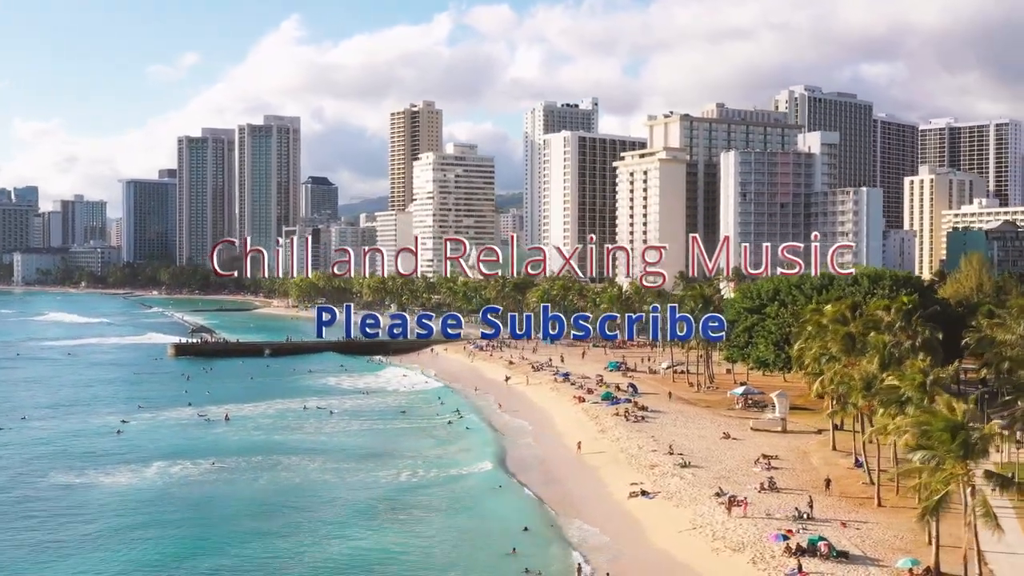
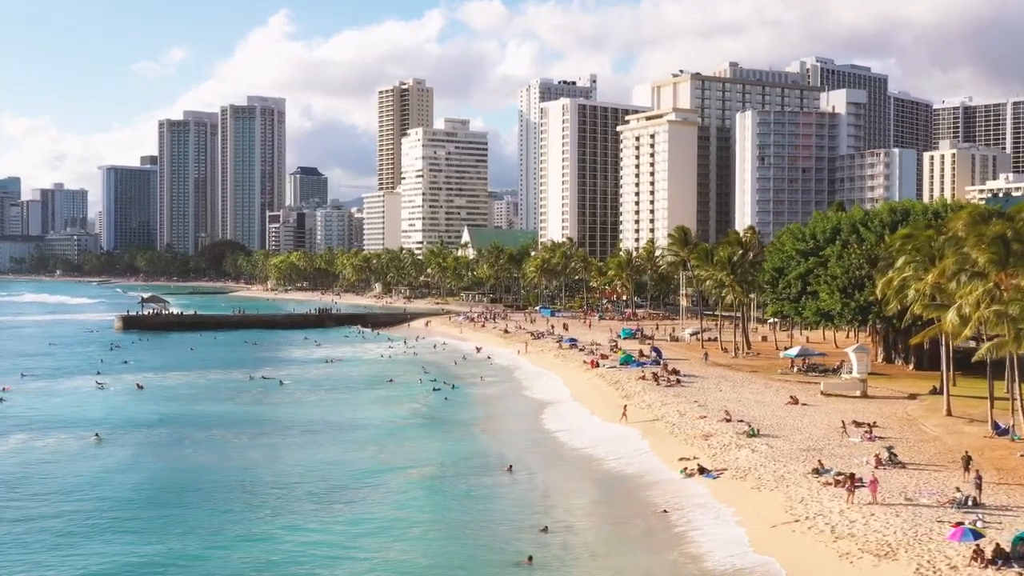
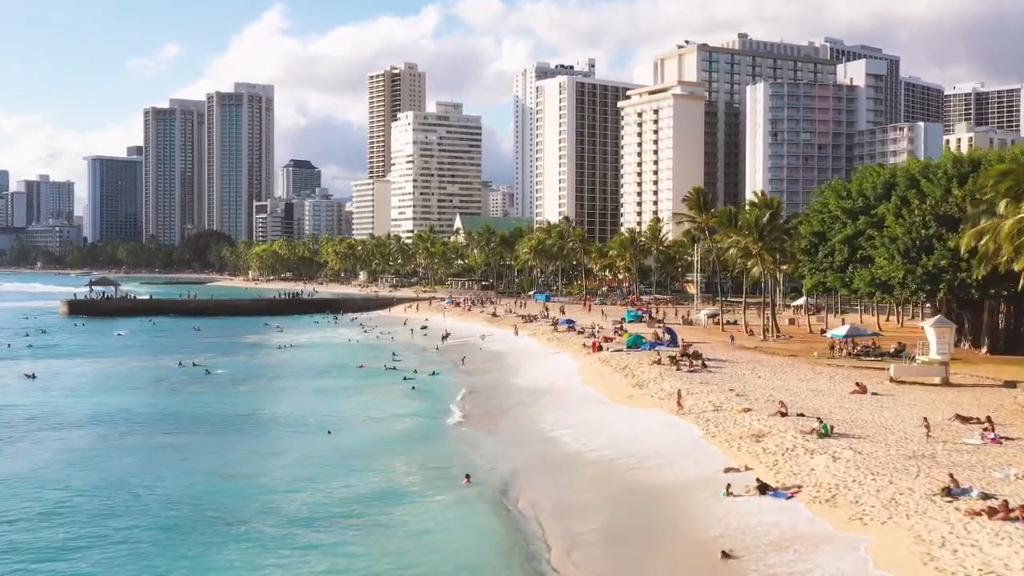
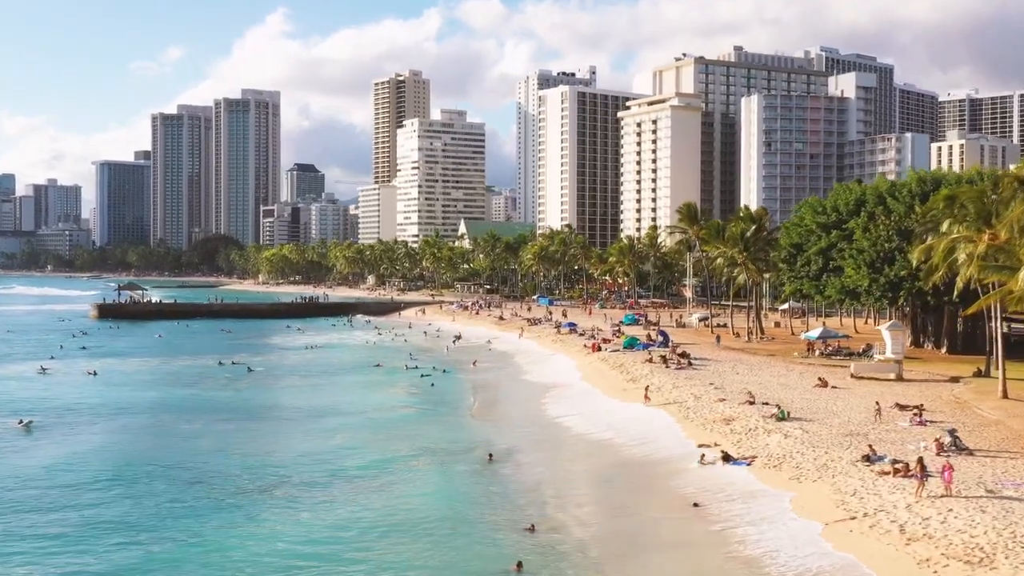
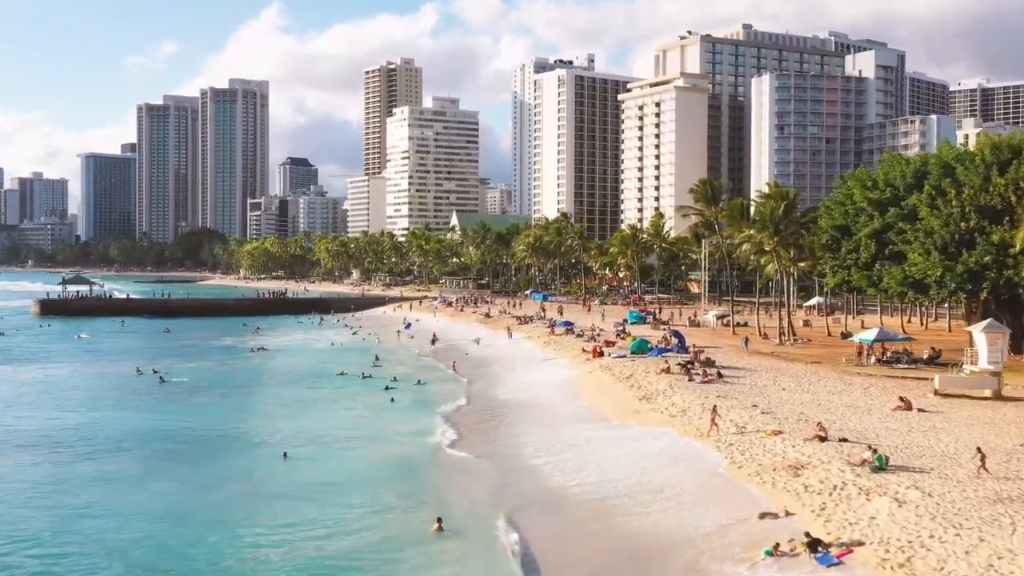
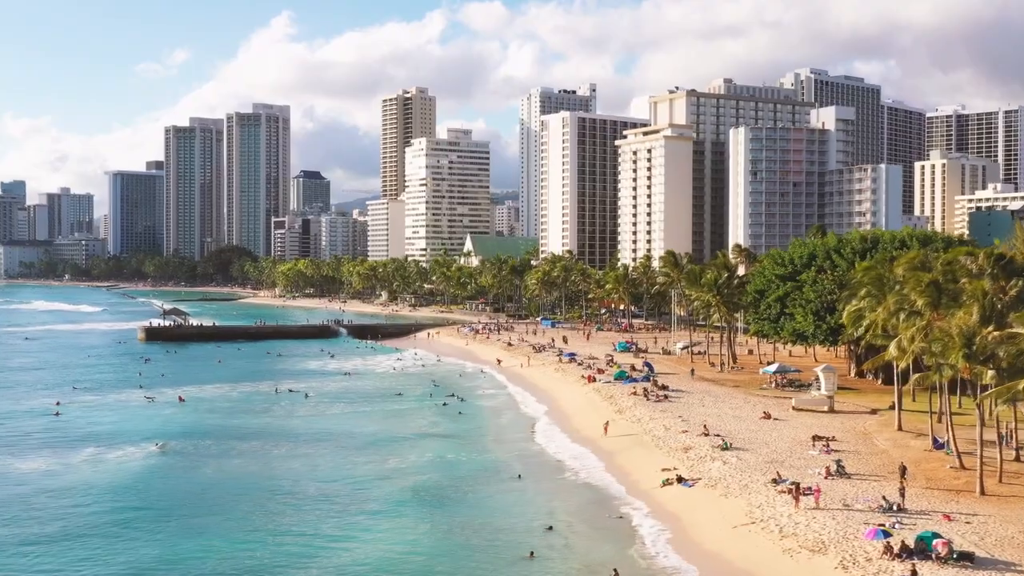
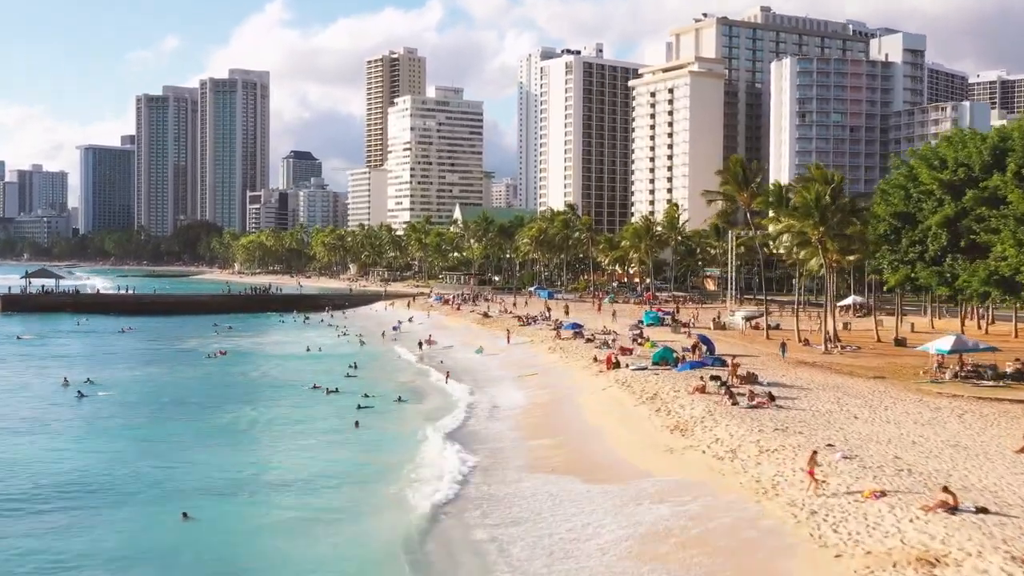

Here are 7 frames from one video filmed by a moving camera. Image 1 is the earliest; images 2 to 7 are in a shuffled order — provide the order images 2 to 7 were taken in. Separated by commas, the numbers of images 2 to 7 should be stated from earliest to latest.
6, 2, 4, 3, 5, 7
